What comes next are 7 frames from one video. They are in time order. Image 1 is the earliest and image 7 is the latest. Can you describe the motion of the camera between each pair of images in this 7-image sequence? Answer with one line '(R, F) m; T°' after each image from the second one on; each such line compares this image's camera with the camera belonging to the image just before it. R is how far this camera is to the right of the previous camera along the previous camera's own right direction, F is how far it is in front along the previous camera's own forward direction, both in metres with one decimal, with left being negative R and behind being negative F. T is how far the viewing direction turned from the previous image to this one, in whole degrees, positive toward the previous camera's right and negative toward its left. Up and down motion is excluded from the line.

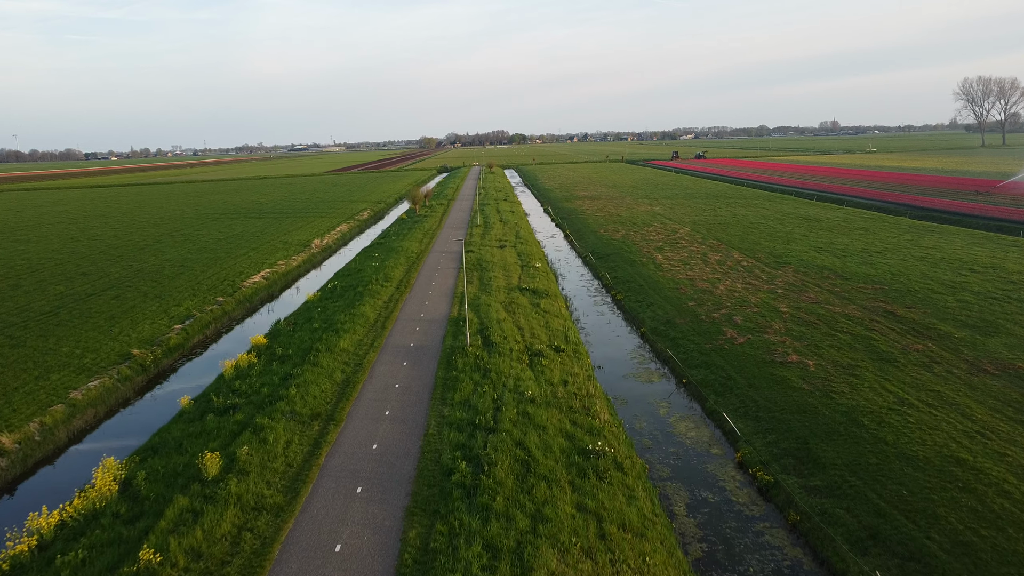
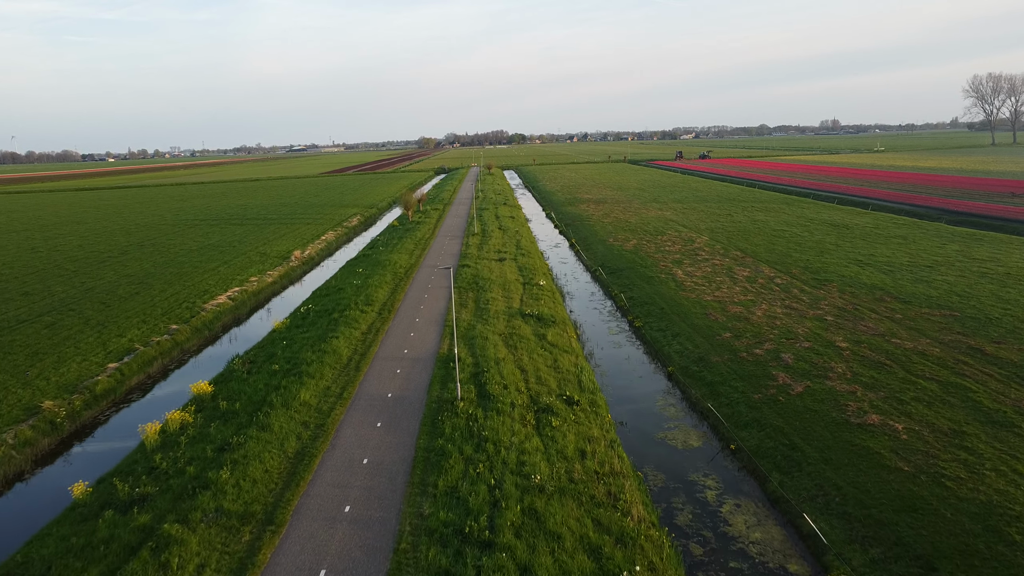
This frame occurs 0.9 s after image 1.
(0.0, +3.4) m; 0°
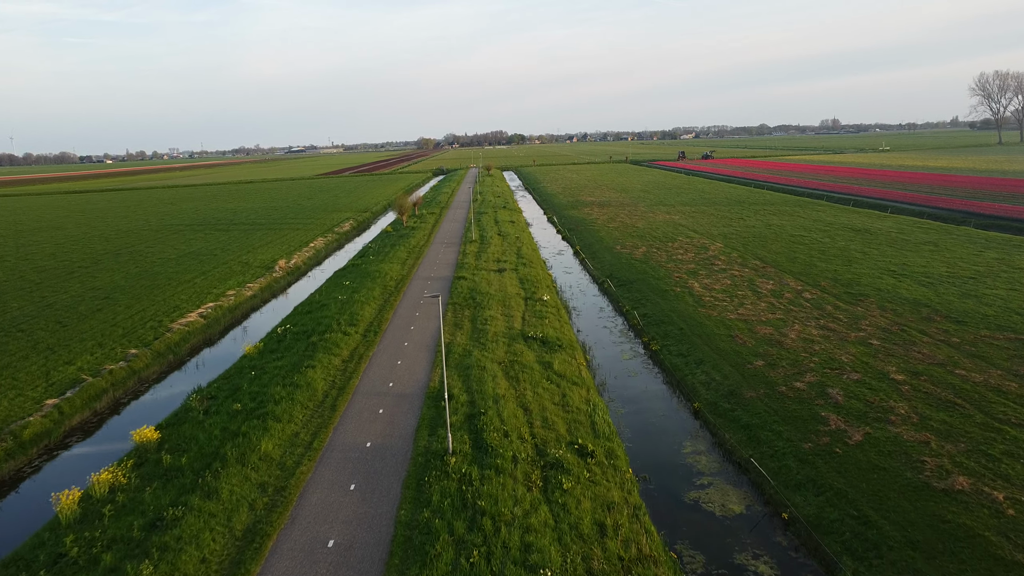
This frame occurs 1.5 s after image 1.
(0.0, +2.3) m; 0°
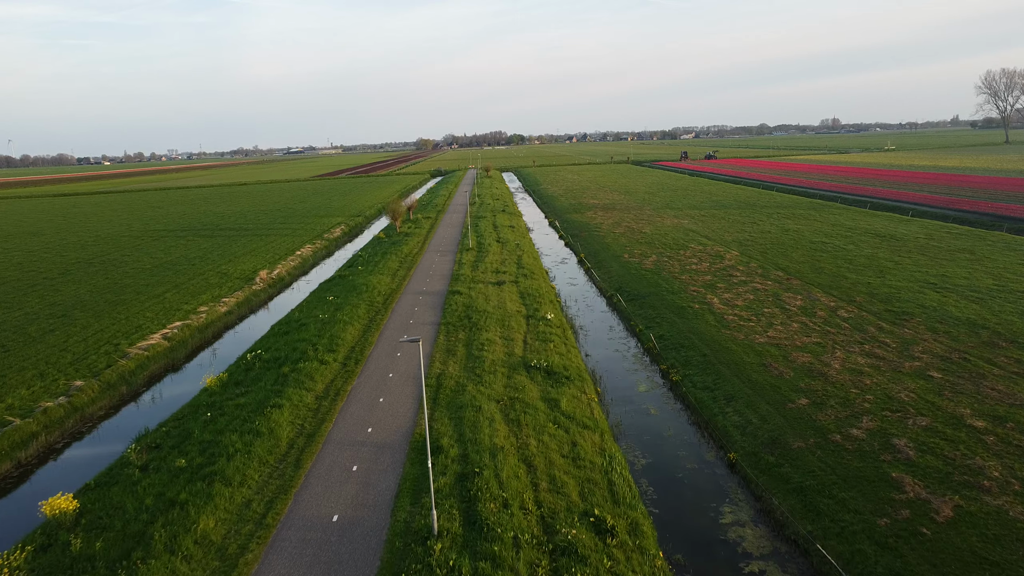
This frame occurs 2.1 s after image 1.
(0.0, +2.3) m; 0°
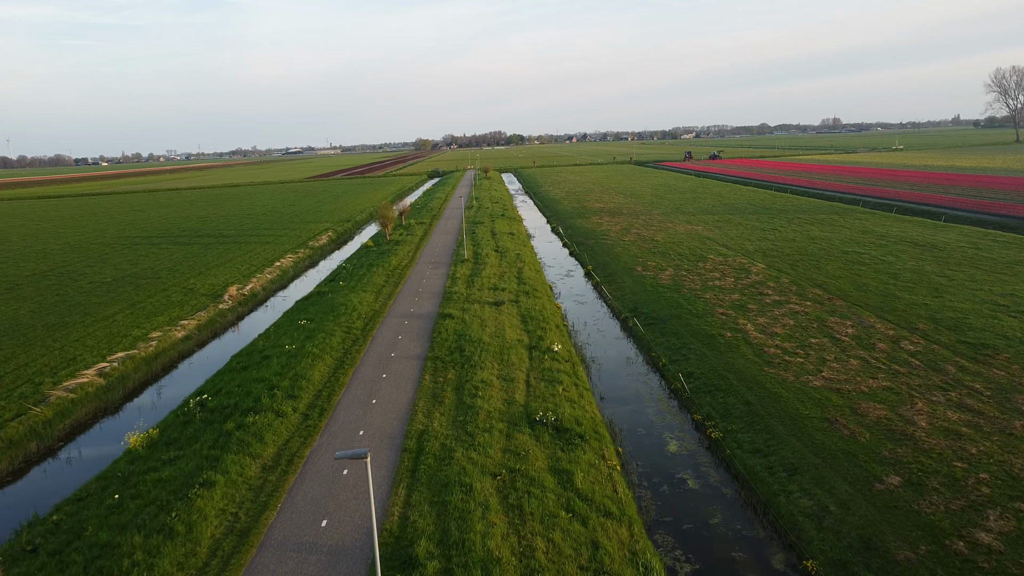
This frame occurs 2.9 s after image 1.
(0.0, +3.1) m; 0°
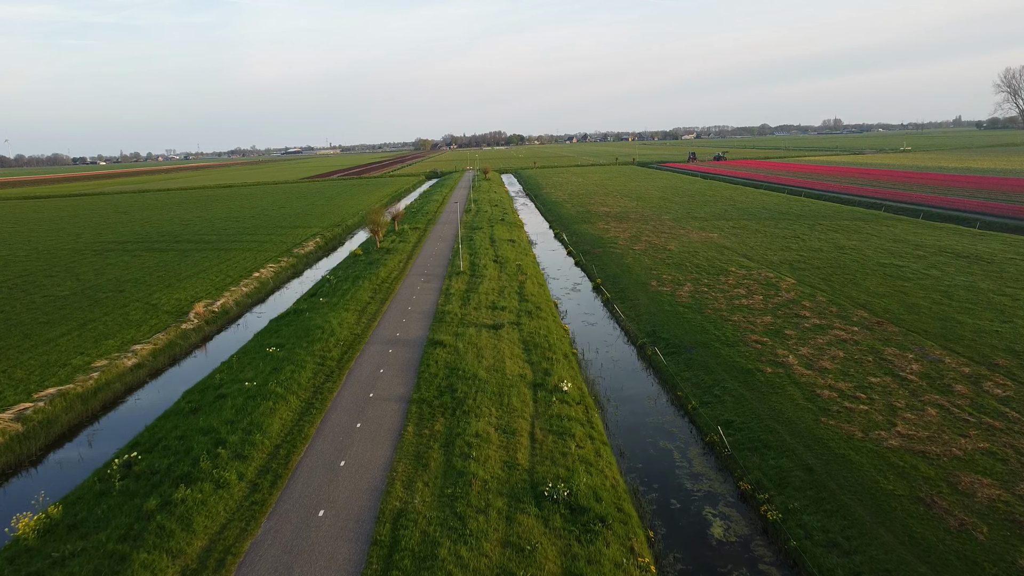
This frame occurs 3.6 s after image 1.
(0.0, +2.8) m; 0°
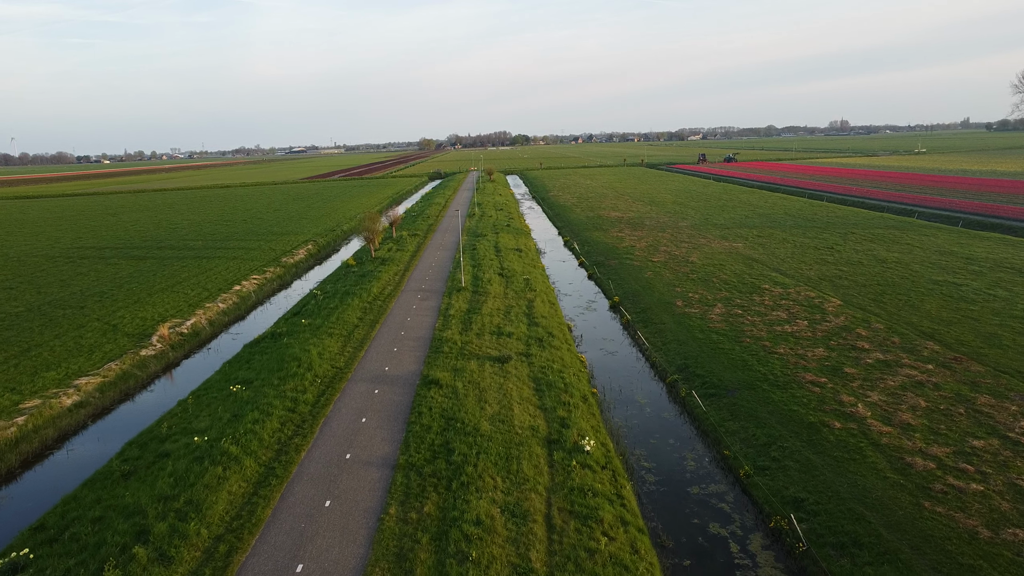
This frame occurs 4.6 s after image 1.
(-0.1, +2.8) m; 0°
